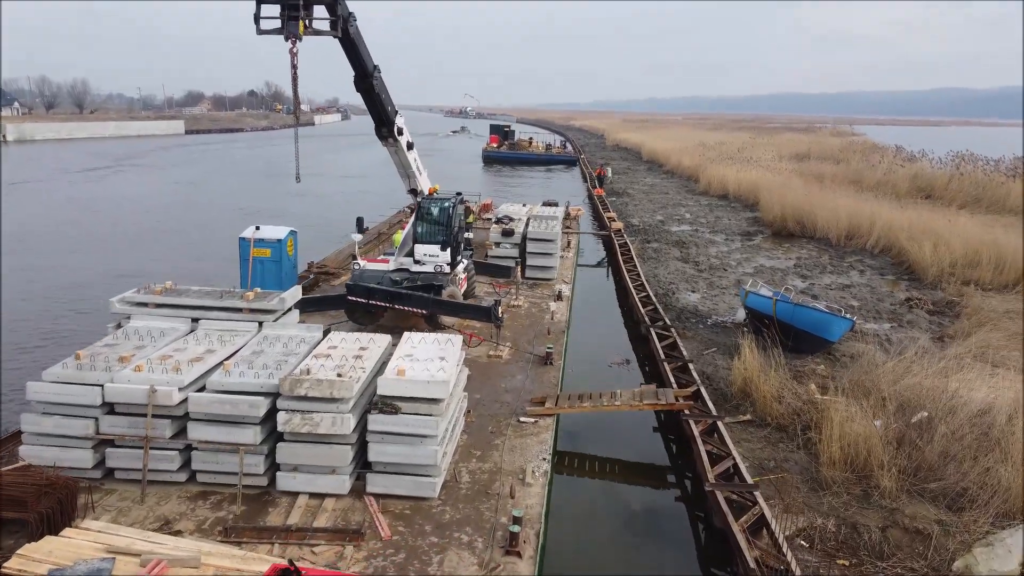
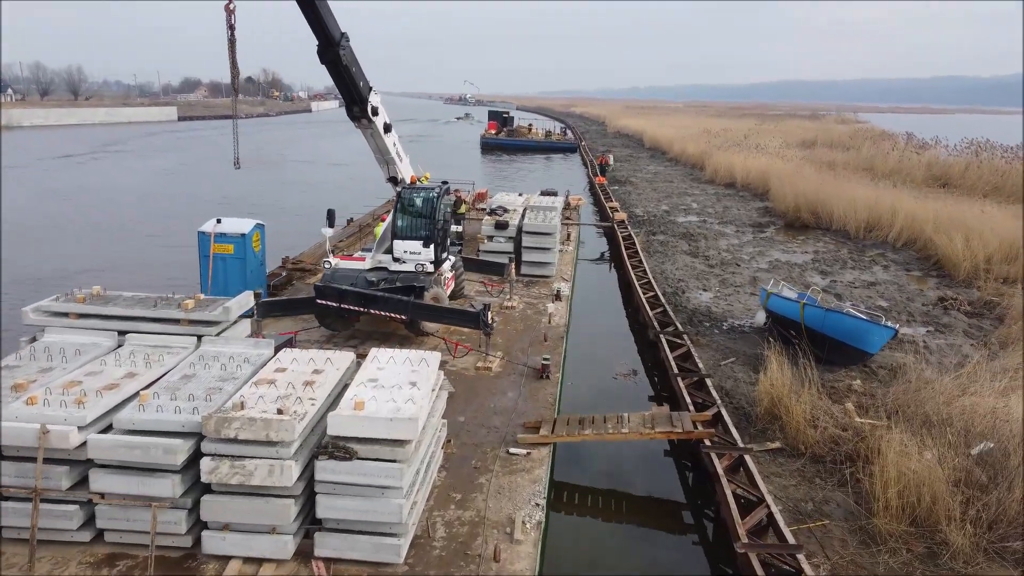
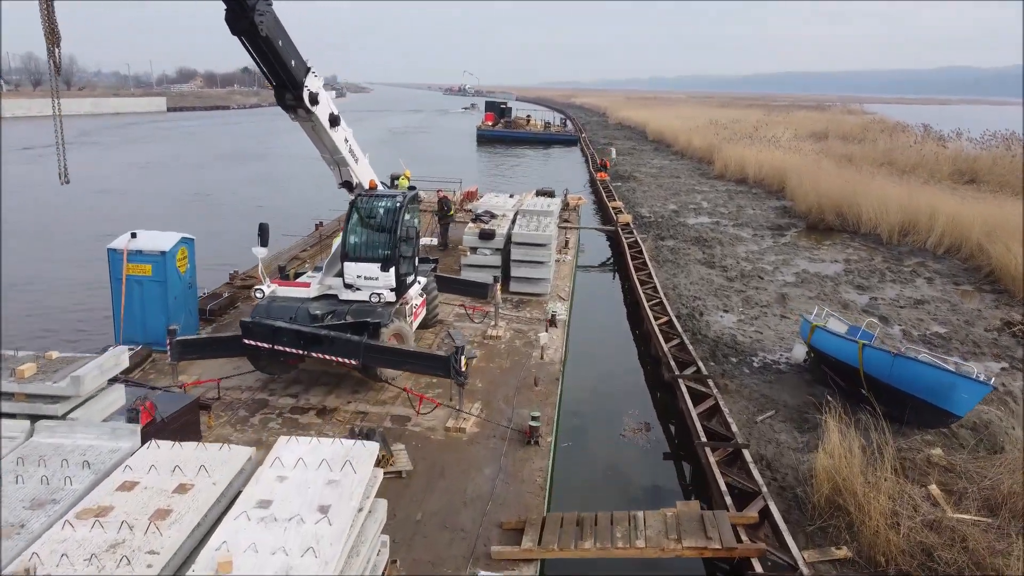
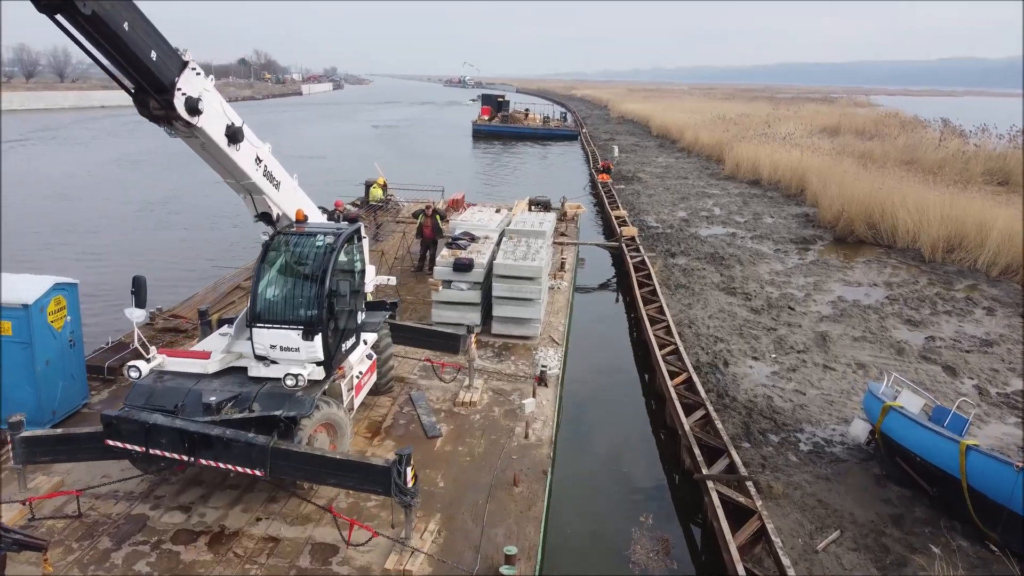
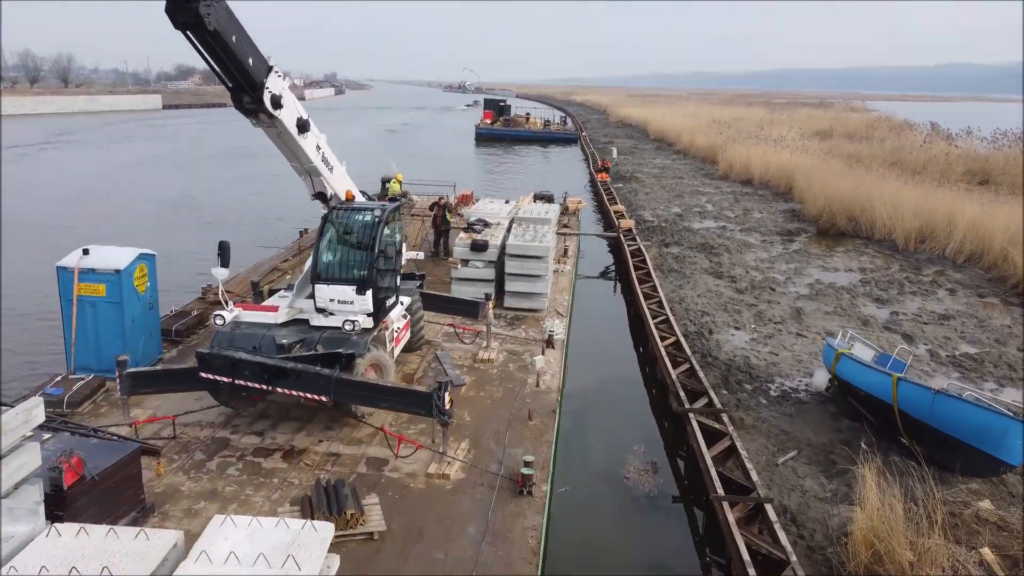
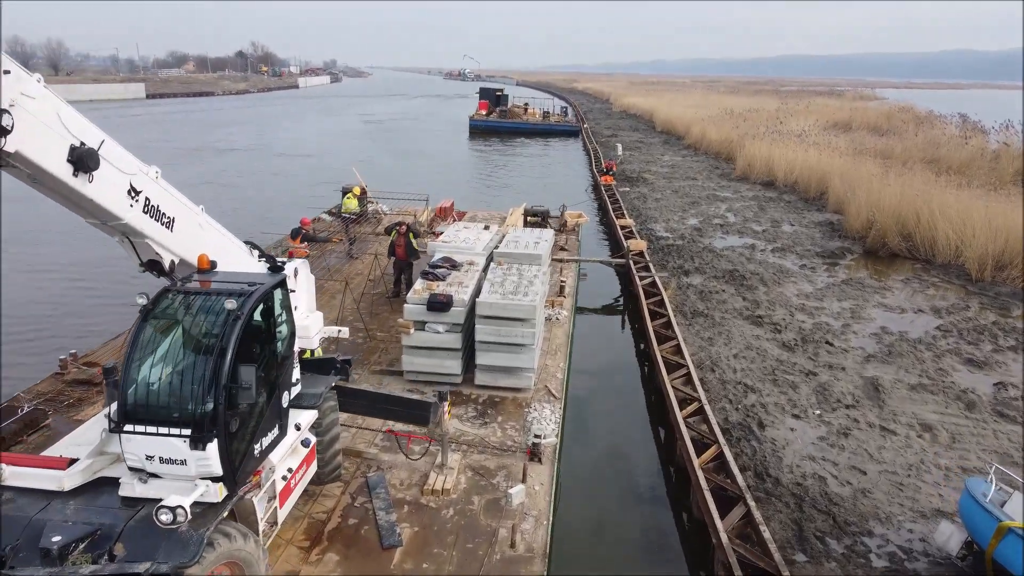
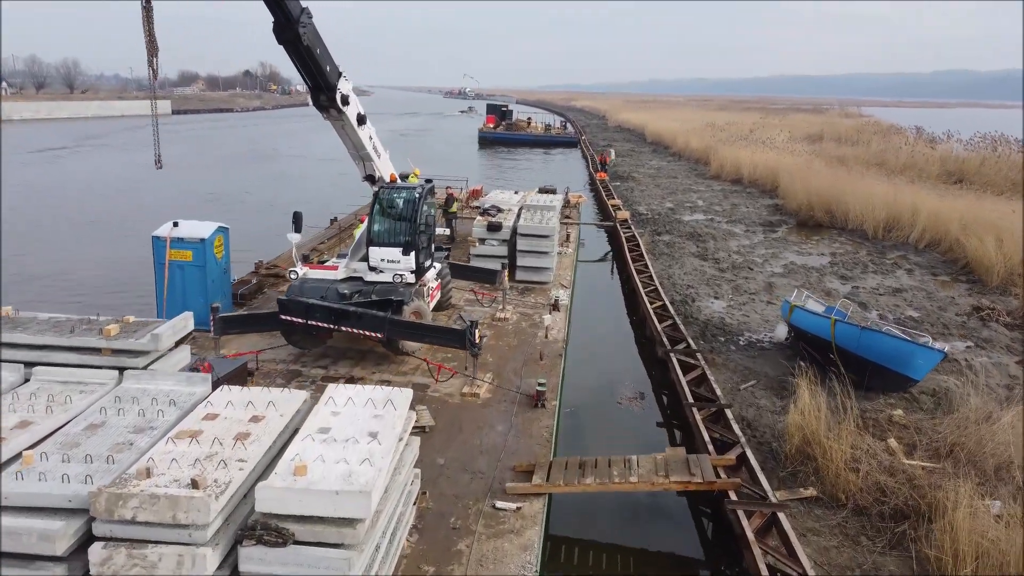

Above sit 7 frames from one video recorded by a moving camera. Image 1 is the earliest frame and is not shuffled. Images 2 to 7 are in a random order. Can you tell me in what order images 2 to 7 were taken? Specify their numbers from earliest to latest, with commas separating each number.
2, 7, 3, 5, 4, 6
